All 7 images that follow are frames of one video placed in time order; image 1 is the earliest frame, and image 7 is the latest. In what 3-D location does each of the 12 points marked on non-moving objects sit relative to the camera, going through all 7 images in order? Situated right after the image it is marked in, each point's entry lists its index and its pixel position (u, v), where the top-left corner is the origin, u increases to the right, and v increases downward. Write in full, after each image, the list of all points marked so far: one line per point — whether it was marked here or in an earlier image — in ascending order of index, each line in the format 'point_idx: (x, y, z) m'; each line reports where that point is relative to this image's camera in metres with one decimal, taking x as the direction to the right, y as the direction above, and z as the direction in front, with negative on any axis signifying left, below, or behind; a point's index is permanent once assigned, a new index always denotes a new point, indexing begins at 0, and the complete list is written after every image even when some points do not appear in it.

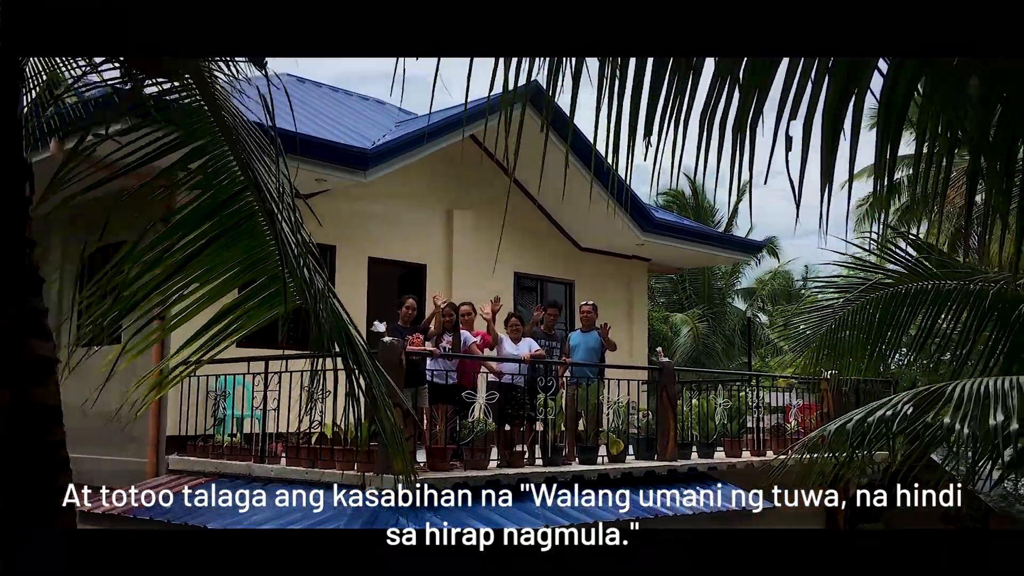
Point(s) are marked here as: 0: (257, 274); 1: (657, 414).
0: (-0.9, 0.0, +3.1) m
1: (+1.4, -1.3, +9.1) m
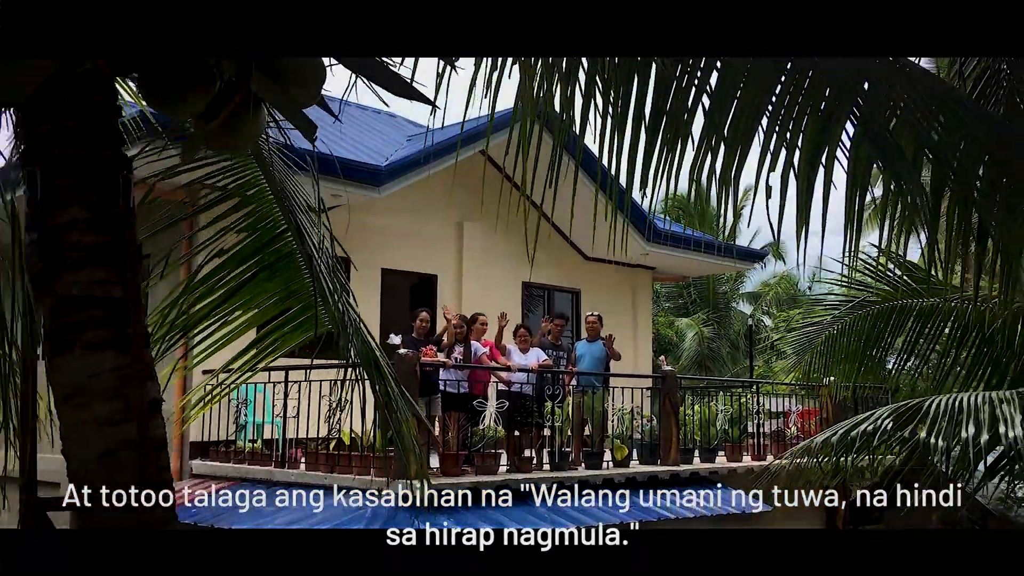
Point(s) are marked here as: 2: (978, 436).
0: (-0.8, -0.1, +3.5) m
1: (+1.5, -1.4, +9.4) m
2: (+2.4, -0.8, +4.7) m
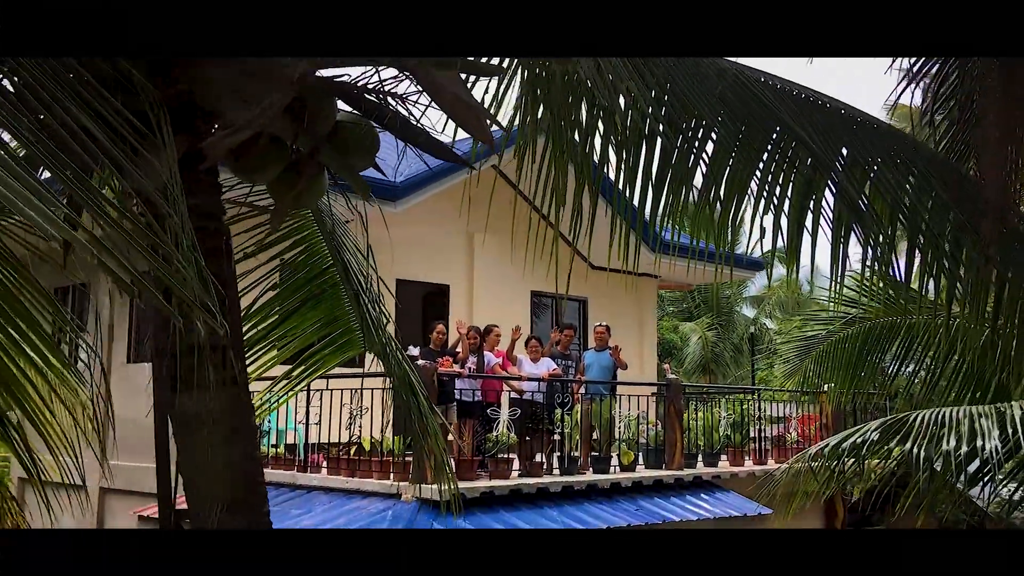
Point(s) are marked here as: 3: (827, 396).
0: (-0.8, -0.2, +3.9) m
1: (+1.7, -1.5, +9.8) m
2: (+2.5, -0.9, +5.0) m
3: (+2.4, -0.8, +6.9) m
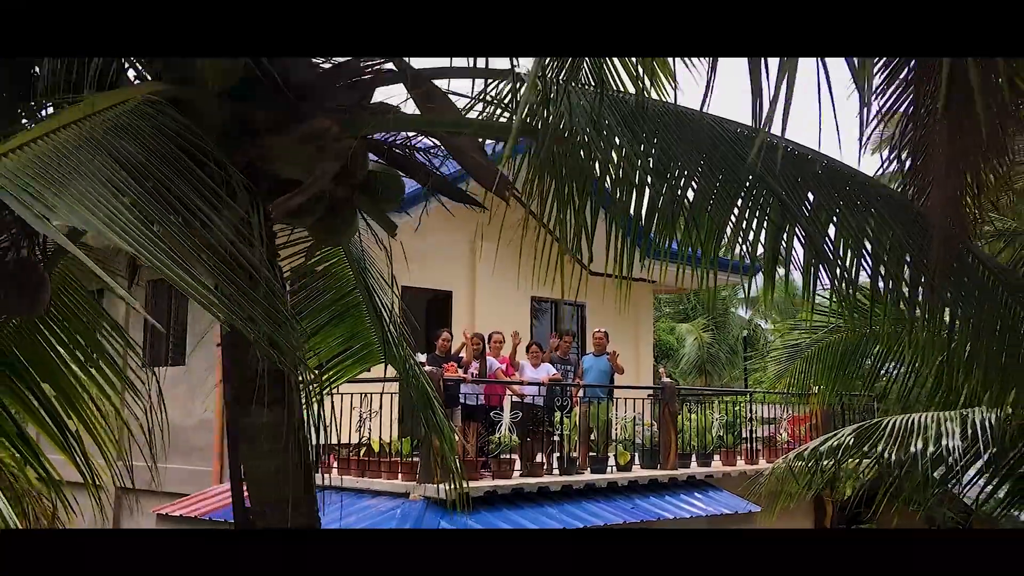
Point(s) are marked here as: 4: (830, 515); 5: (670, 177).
0: (-0.7, -0.3, +4.3) m
1: (+1.7, -1.6, +10.2) m
2: (+2.5, -1.0, +5.4) m
3: (+2.5, -0.9, +7.3) m
4: (+3.9, -2.8, +10.9) m
5: (+0.6, +0.4, +3.3) m
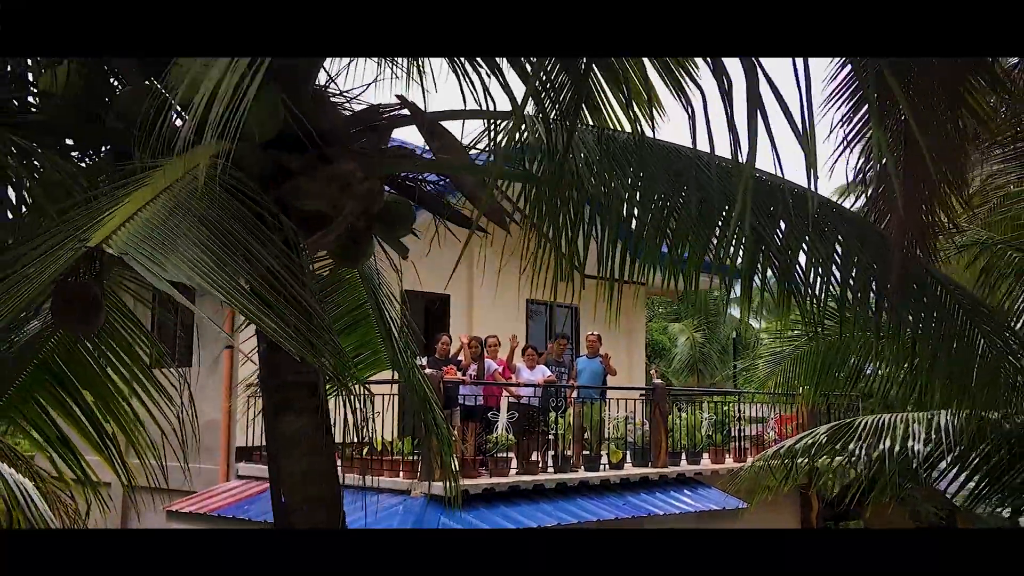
0: (-0.7, -0.3, +4.6) m
1: (+1.6, -1.6, +10.6) m
2: (+2.5, -1.0, +5.8) m
3: (+2.4, -0.9, +7.7) m
4: (+3.8, -2.8, +11.3) m
5: (+0.6, +0.3, +3.6) m
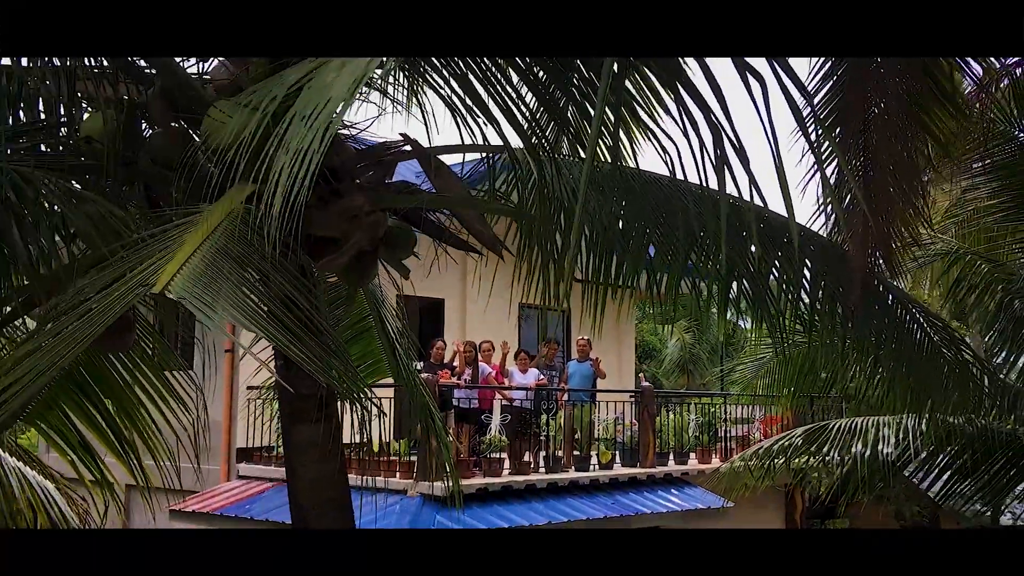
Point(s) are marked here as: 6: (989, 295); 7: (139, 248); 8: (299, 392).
0: (-0.8, -0.4, +4.9) m
1: (+1.5, -1.7, +10.9) m
2: (+2.4, -1.1, +6.1) m
3: (+2.4, -1.0, +8.0) m
4: (+3.7, -2.9, +11.7) m
5: (+0.5, +0.3, +3.9) m
6: (+3.6, 0.0, +6.8) m
7: (-1.0, +0.1, +2.3) m
8: (-0.9, -0.4, +3.9) m
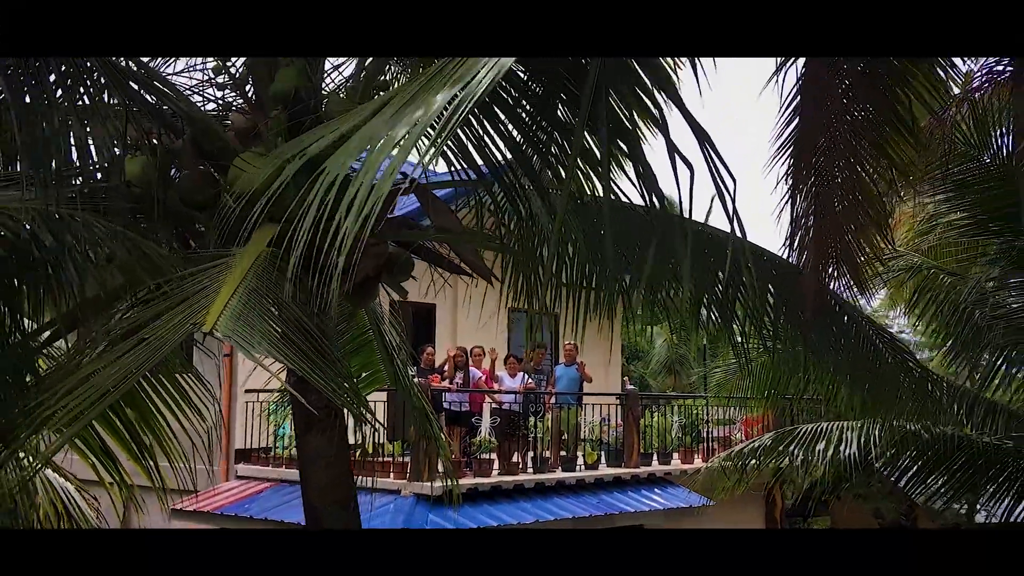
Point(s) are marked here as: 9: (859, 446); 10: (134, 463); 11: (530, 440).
0: (-0.8, -0.5, +5.3) m
1: (+1.4, -1.8, +11.3) m
2: (+2.3, -1.2, +6.5) m
3: (+2.3, -1.1, +8.4) m
4: (+3.6, -3.0, +12.1) m
5: (+0.5, +0.2, +4.3) m
6: (+3.5, -0.1, +7.2) m
7: (-1.0, 0.0, +2.7) m
8: (-1.0, -0.5, +4.3) m
9: (+2.6, -1.2, +6.8) m
10: (-1.8, -0.9, +4.4) m
11: (+0.2, -1.7, +10.1) m
